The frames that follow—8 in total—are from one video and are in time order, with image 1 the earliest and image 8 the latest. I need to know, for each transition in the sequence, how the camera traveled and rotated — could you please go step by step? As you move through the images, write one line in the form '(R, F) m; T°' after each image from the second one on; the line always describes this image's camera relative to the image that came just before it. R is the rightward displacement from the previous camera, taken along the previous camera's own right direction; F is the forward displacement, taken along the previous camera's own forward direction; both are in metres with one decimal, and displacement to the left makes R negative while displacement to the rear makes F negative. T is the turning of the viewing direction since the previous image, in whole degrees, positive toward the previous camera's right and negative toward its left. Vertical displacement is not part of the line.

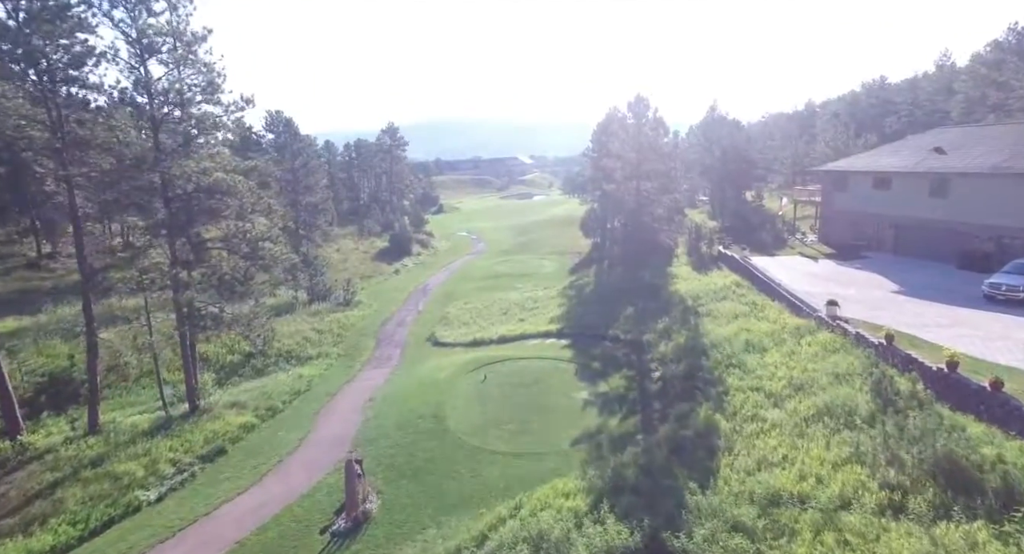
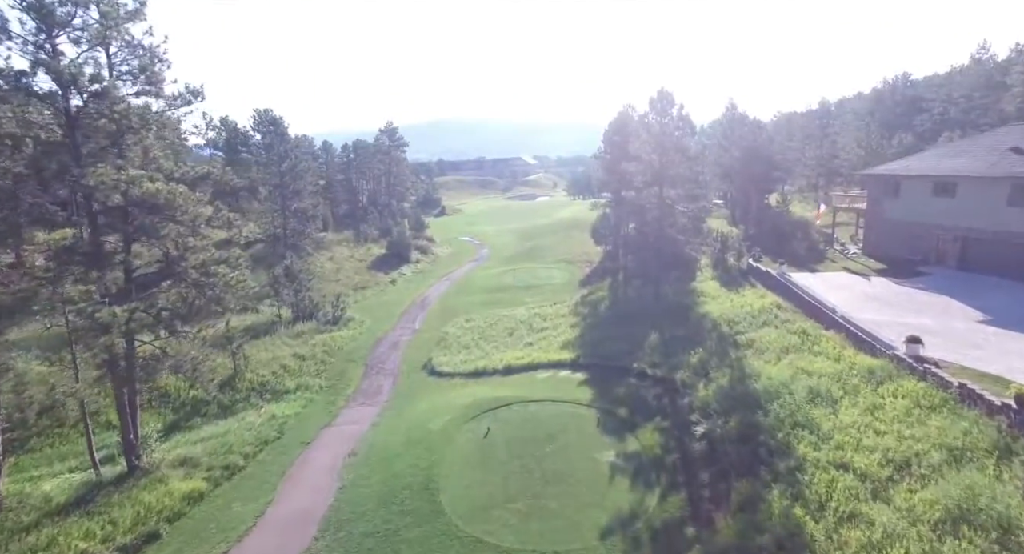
(-0.2, +4.7) m; 0°
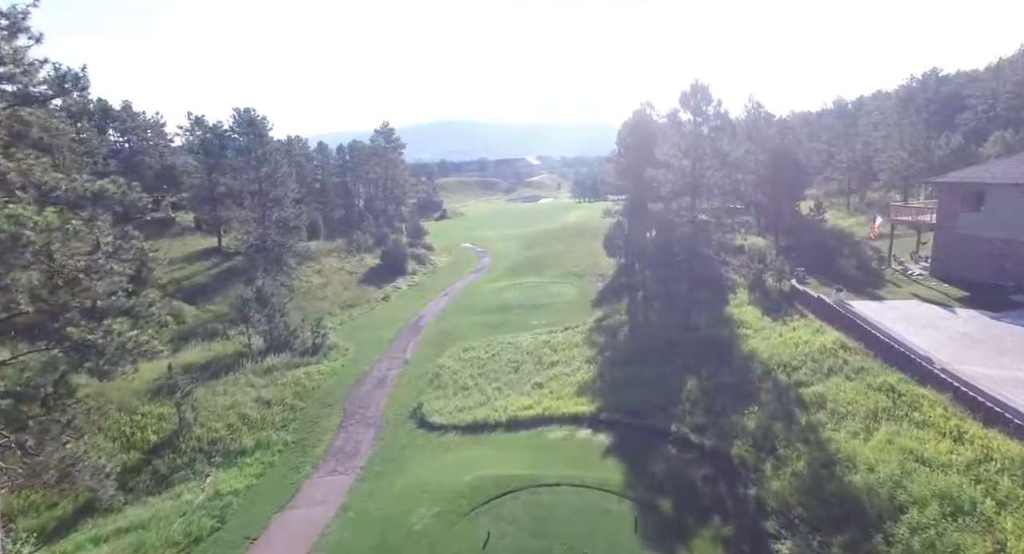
(-0.1, +5.9) m; 0°
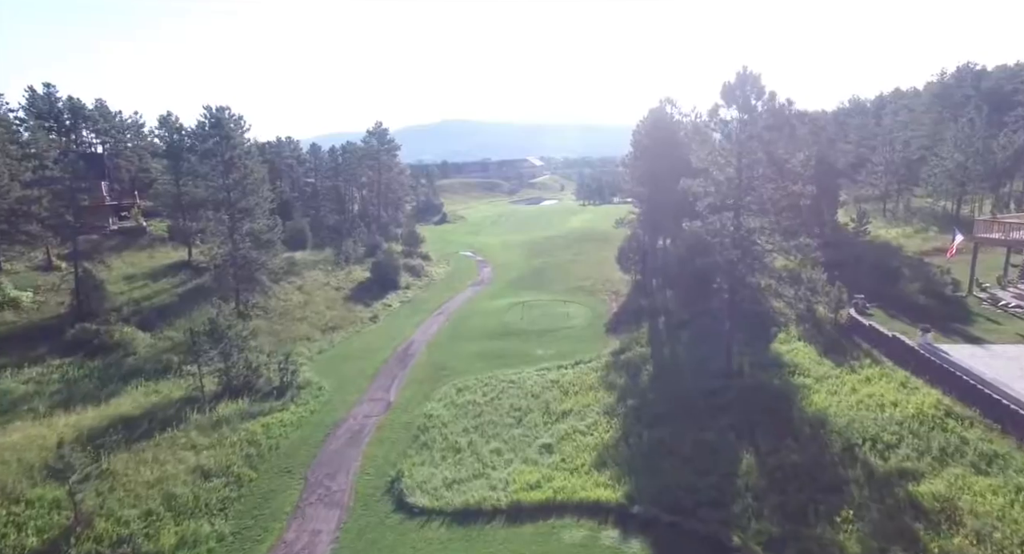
(0.0, +6.3) m; 0°
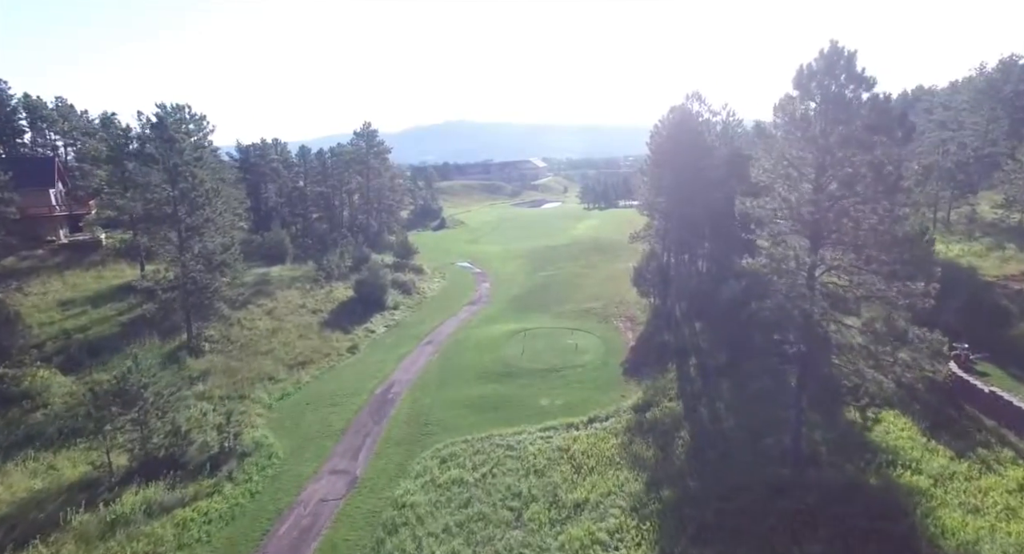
(+0.2, +7.3) m; 0°
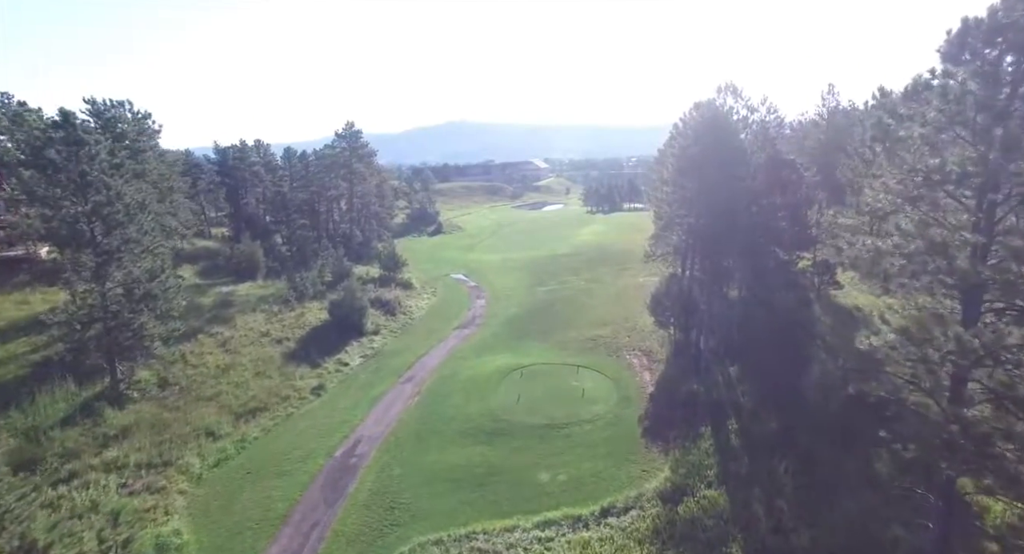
(+0.5, +7.3) m; 0°
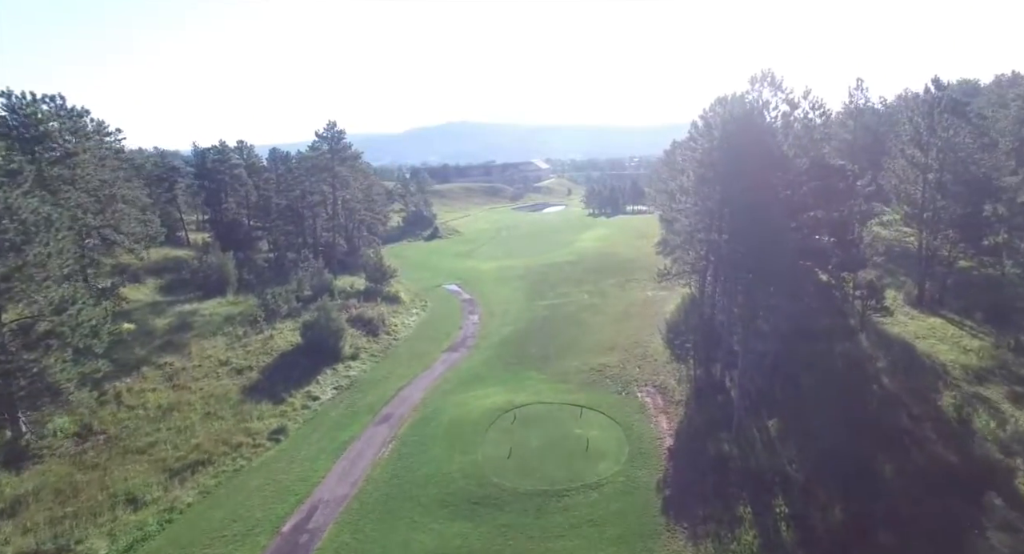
(+0.6, +5.9) m; 0°
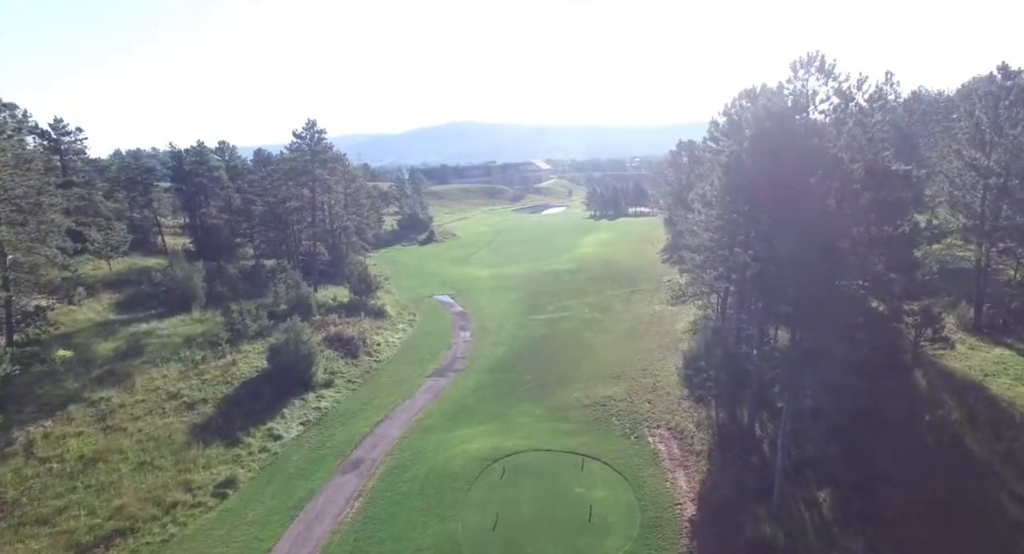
(+0.6, +5.3) m; 0°
